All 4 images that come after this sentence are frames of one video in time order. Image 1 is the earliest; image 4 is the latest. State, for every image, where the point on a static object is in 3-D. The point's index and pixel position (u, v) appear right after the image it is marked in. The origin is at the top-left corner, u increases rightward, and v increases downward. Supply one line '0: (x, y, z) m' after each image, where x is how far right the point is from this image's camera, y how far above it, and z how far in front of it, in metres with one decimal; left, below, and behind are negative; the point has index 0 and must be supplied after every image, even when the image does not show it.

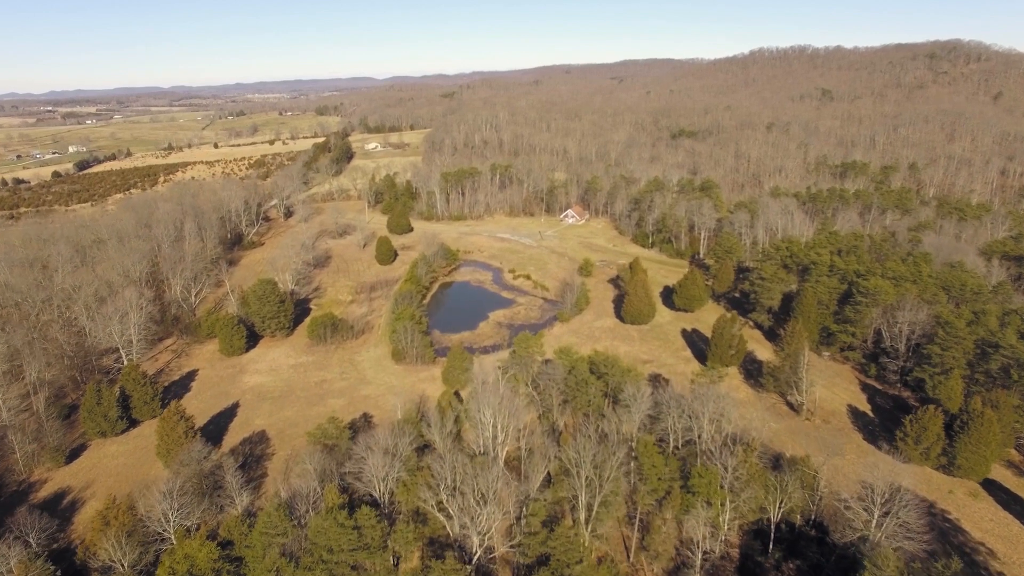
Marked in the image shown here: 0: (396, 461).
0: (-4.0, -5.9, +18.9) m
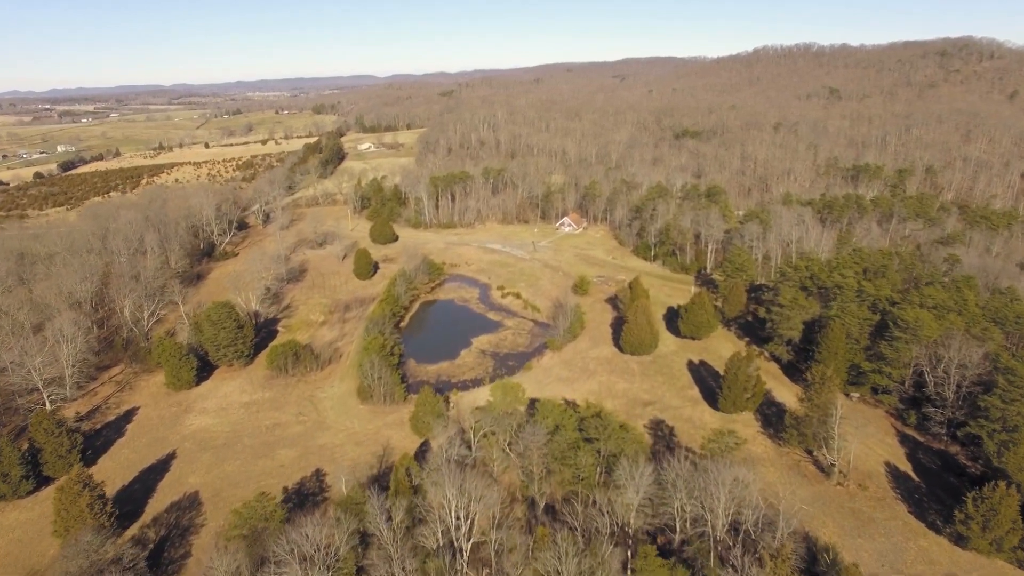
0: (-4.9, -7.4, +14.8) m
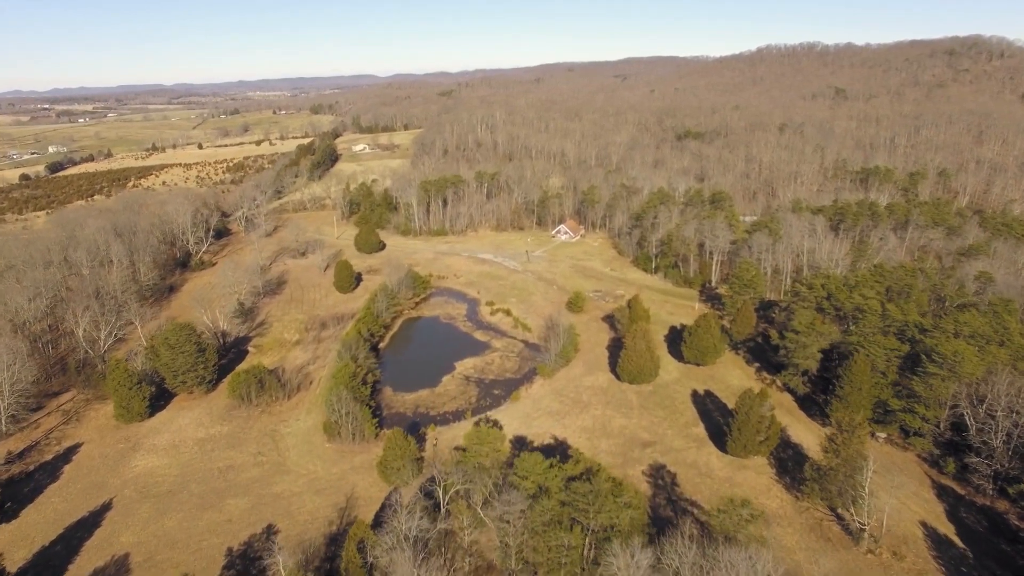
0: (-5.7, -8.6, +11.8) m
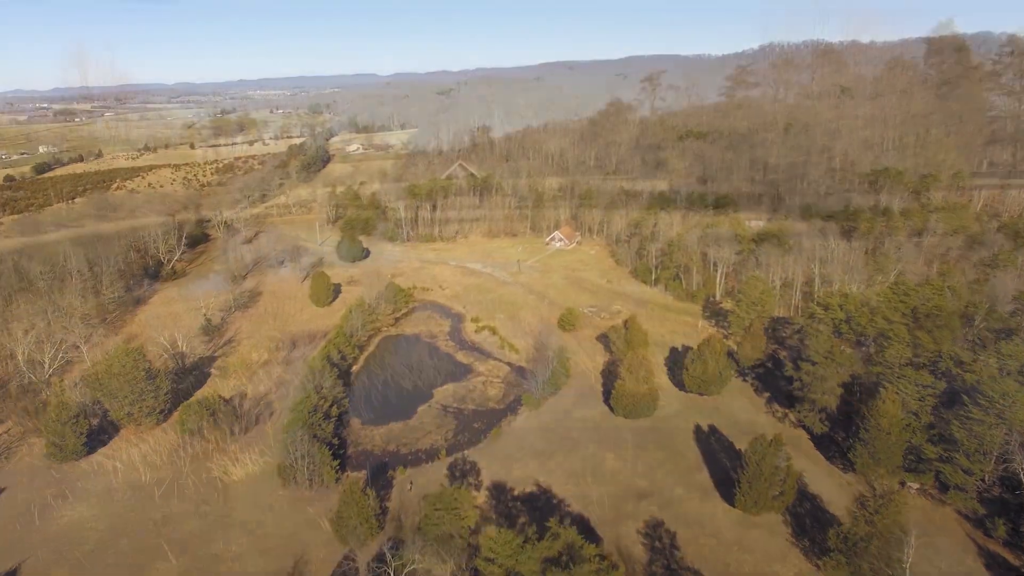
0: (-6.6, -9.6, +8.7) m
